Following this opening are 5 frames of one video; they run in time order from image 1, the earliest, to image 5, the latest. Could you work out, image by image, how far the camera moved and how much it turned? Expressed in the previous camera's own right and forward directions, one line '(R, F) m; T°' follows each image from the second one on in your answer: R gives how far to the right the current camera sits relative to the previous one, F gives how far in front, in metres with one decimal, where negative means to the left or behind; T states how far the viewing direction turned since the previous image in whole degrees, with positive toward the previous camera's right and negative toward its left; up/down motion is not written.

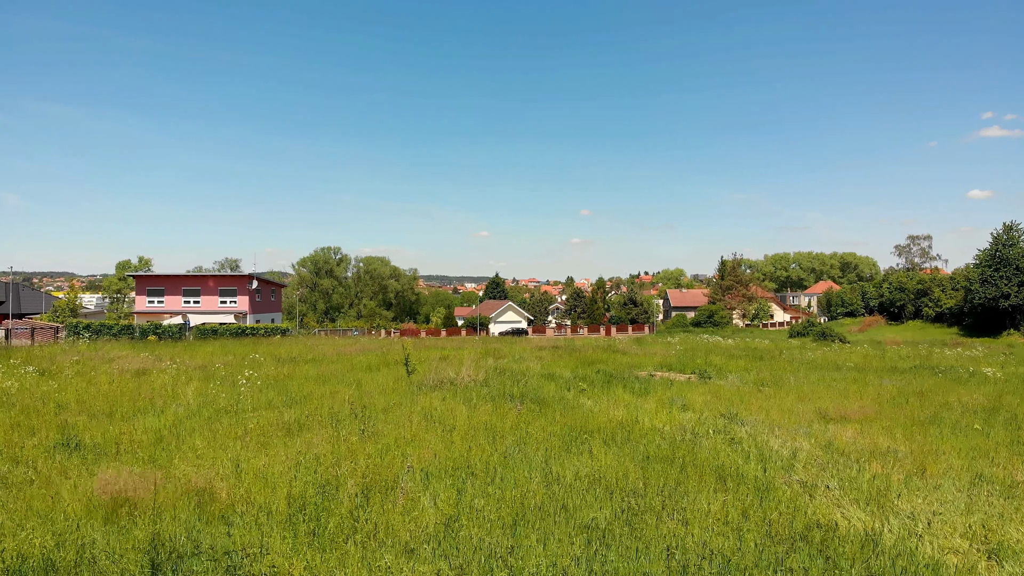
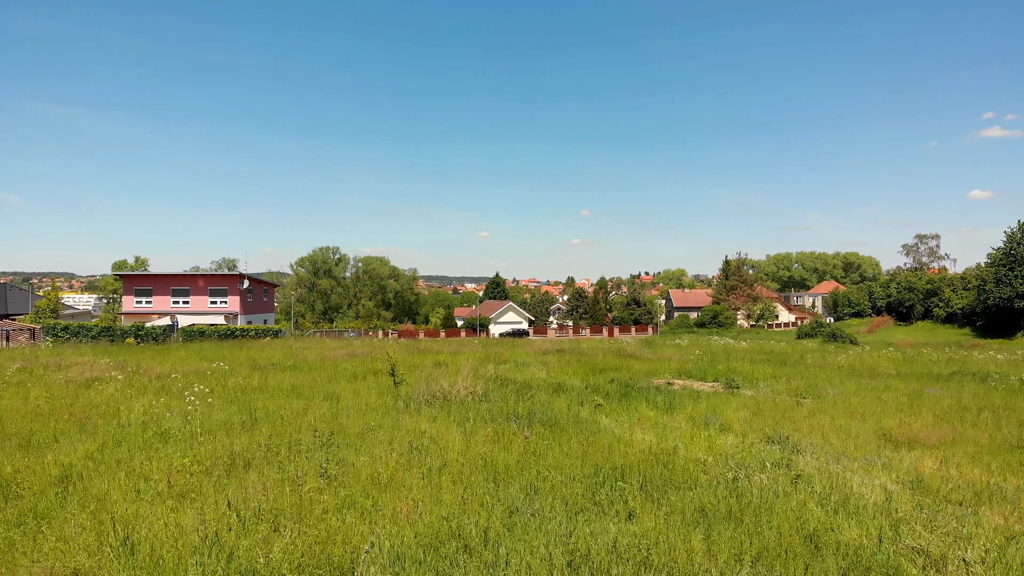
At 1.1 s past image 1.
(-0.1, +1.6) m; 0°
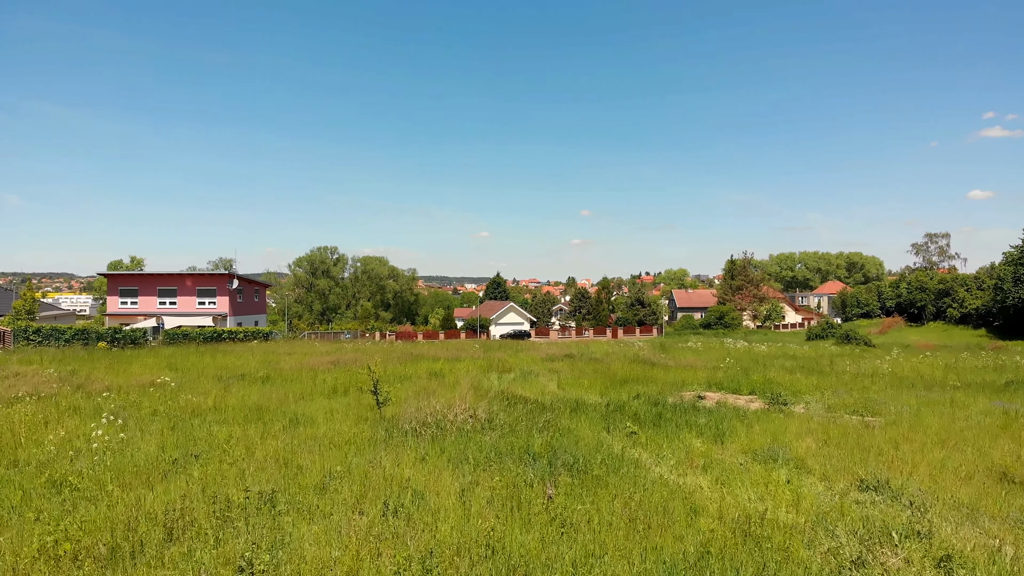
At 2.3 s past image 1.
(-0.2, +1.8) m; 0°
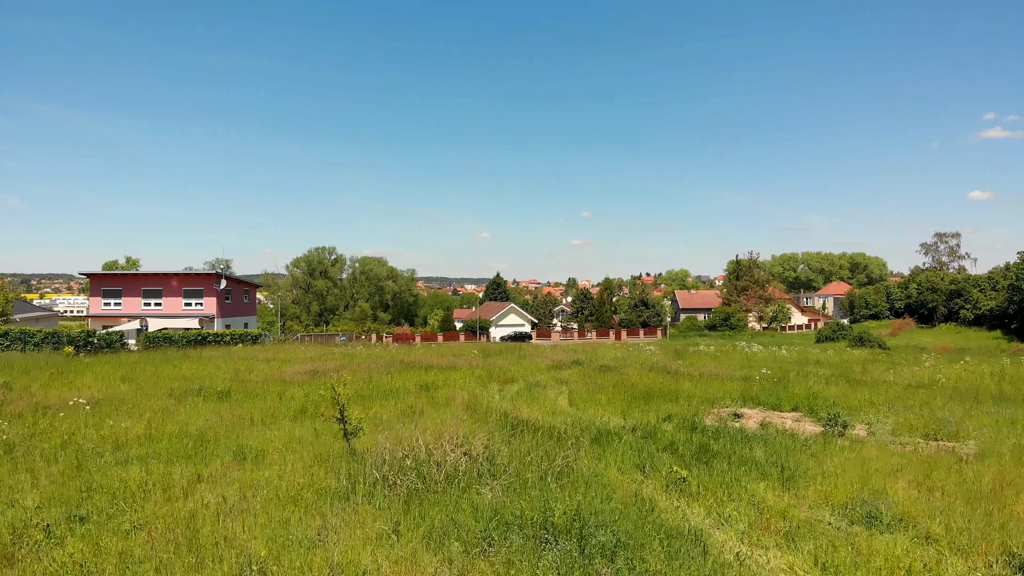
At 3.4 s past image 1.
(-0.1, +1.8) m; 0°
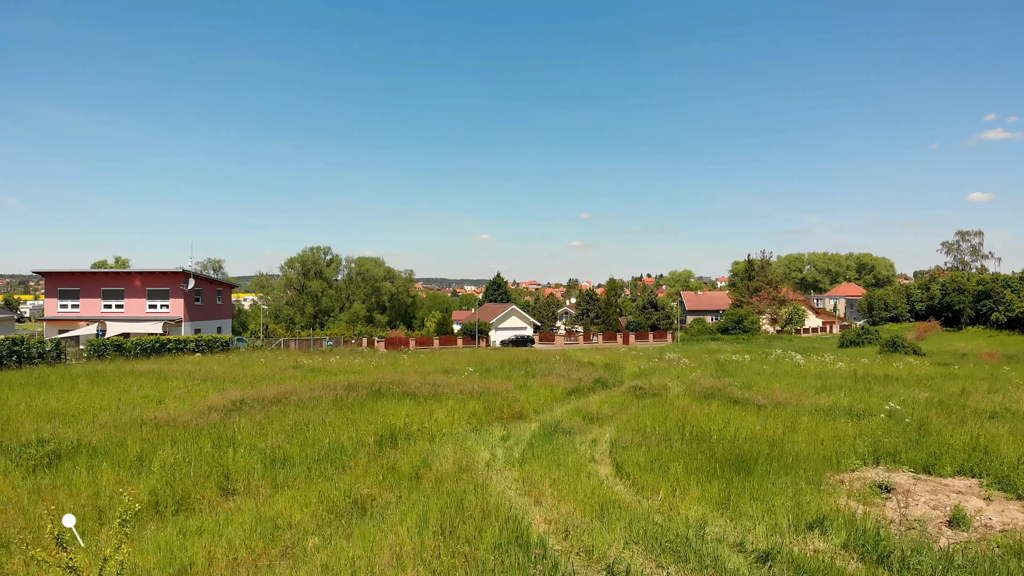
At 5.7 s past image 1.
(-0.2, +3.9) m; 0°
